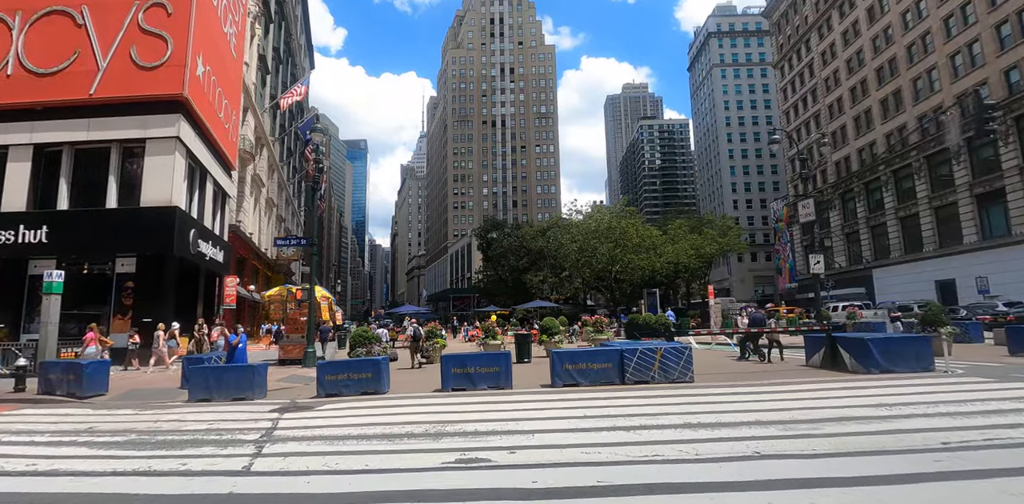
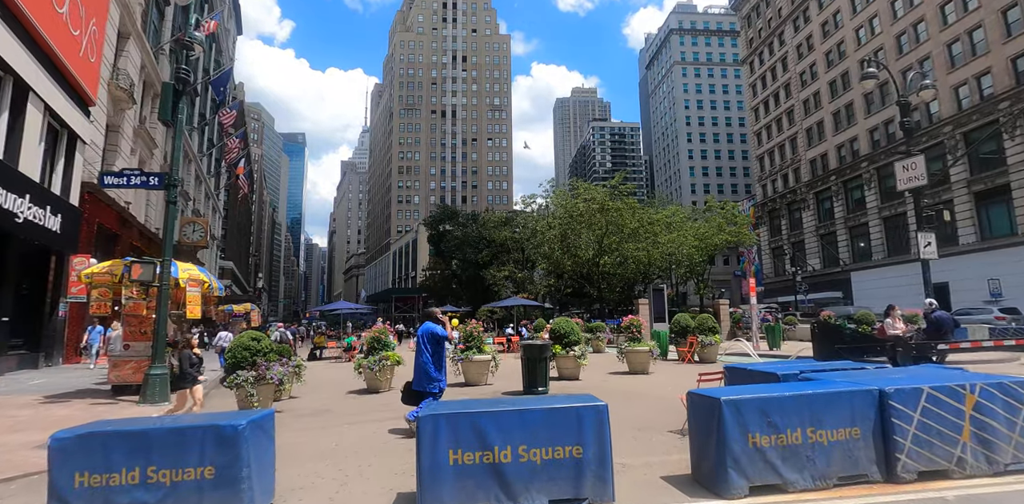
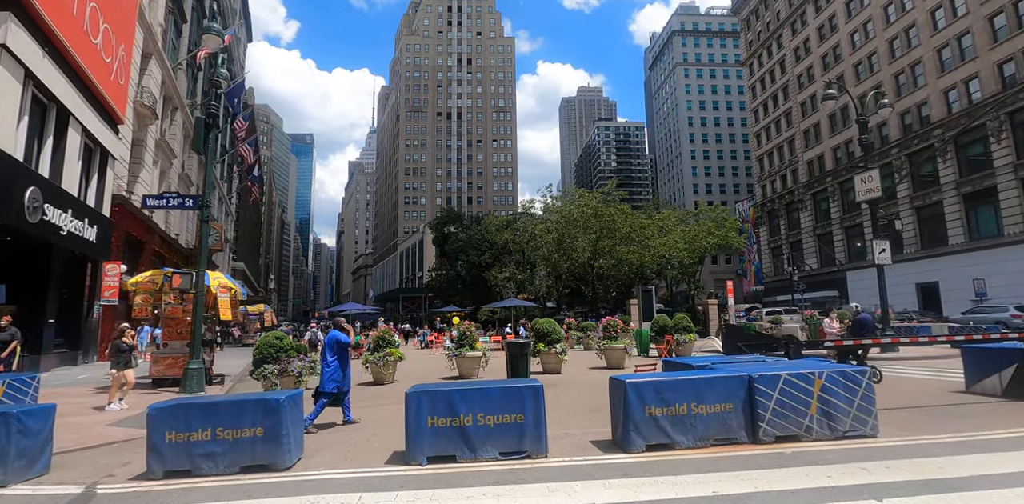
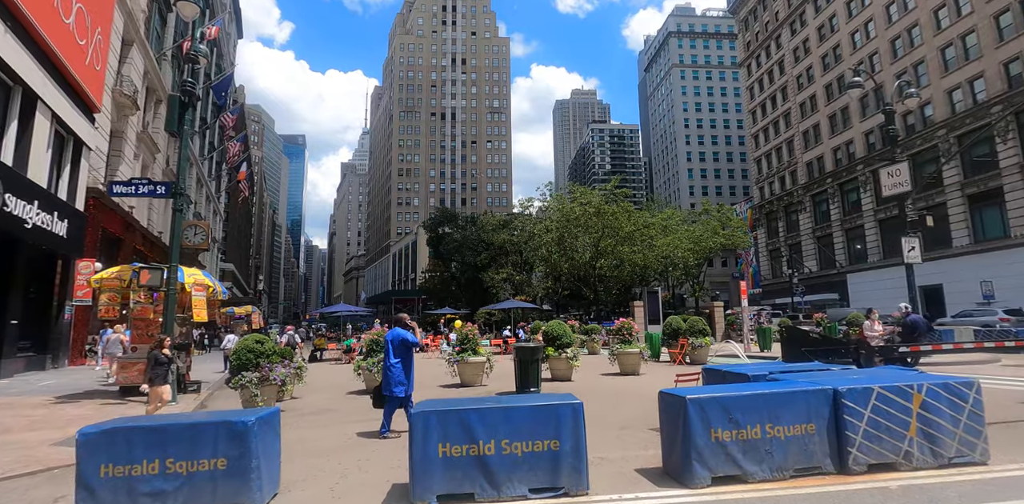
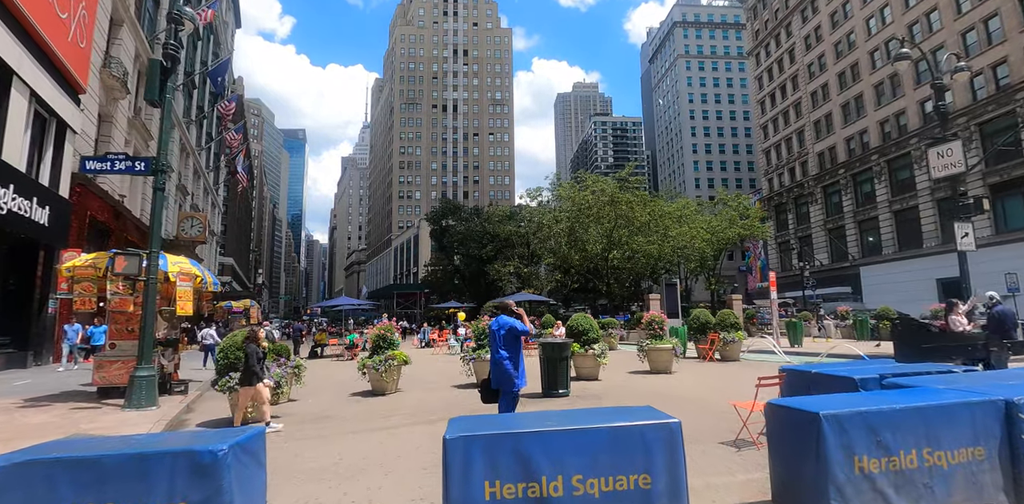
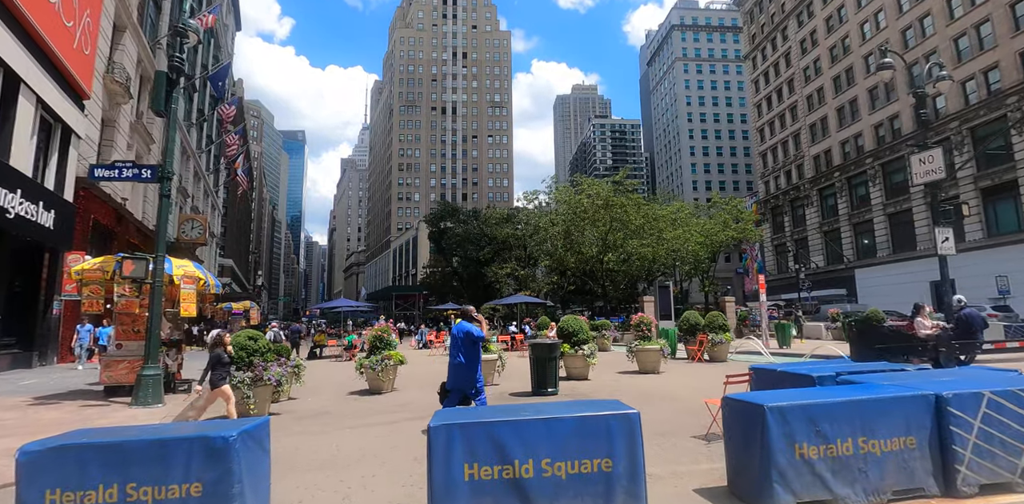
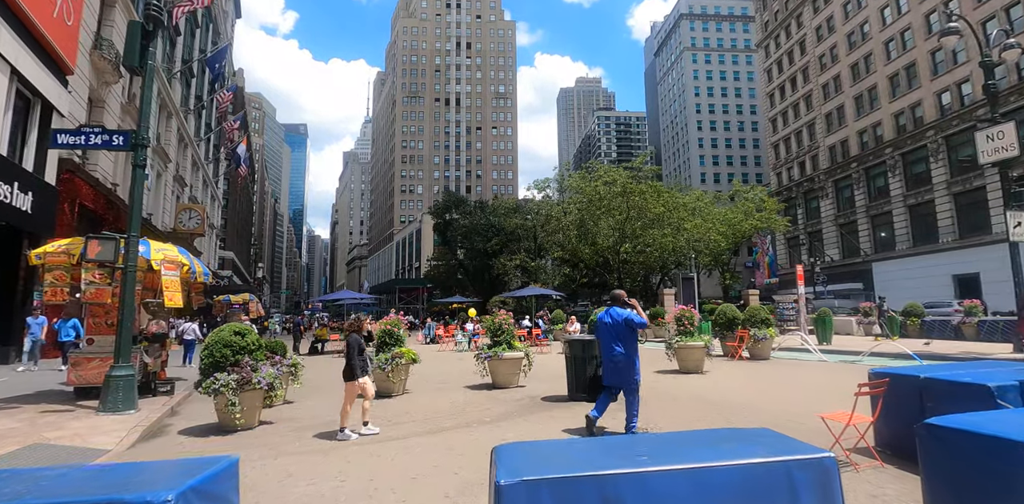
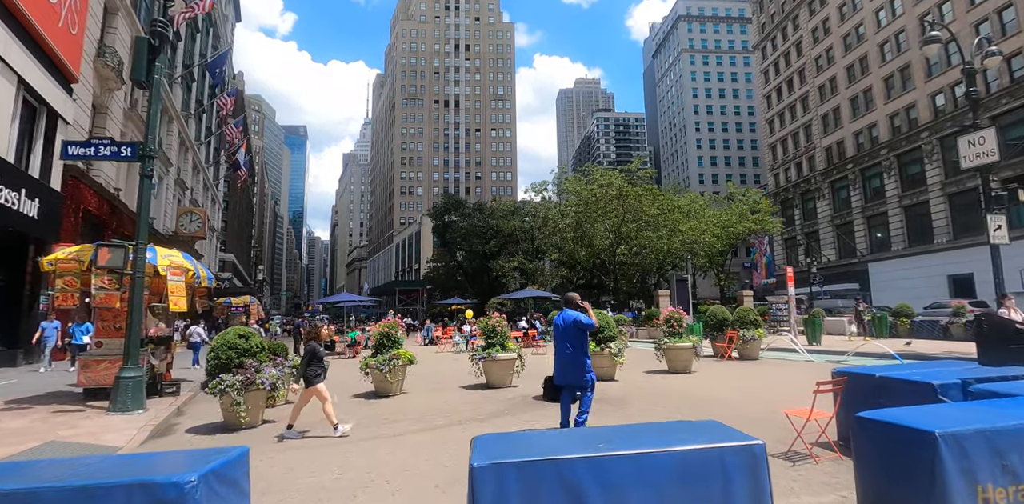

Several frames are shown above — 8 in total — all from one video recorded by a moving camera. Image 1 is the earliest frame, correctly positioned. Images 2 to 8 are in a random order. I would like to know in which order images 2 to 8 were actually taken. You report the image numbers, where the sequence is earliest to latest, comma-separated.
3, 4, 2, 6, 5, 8, 7
